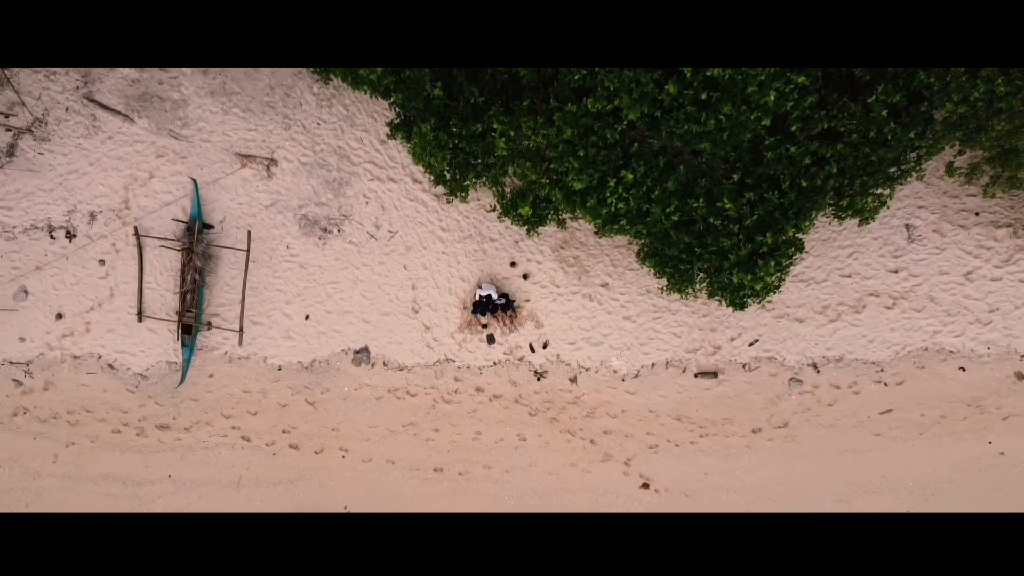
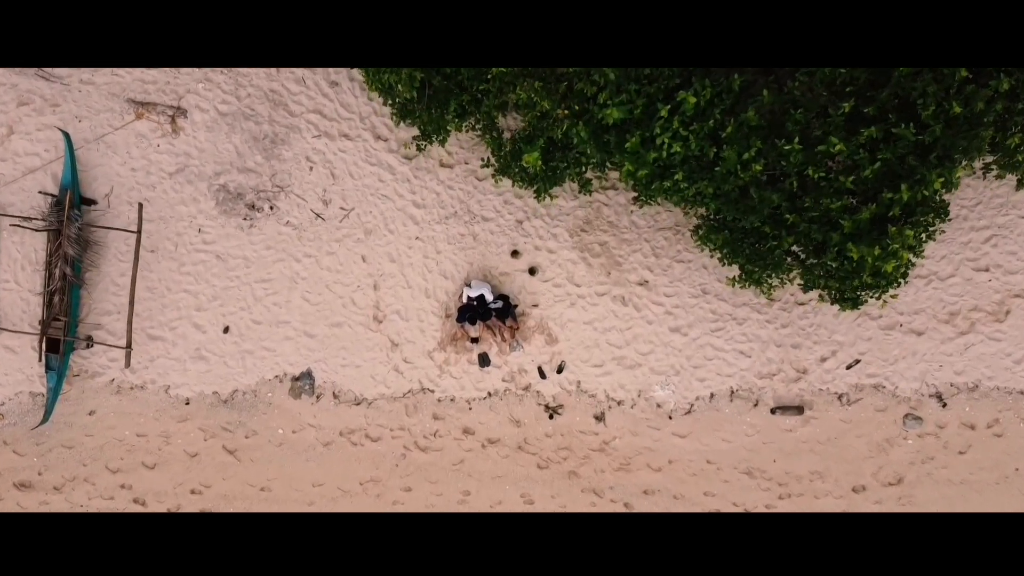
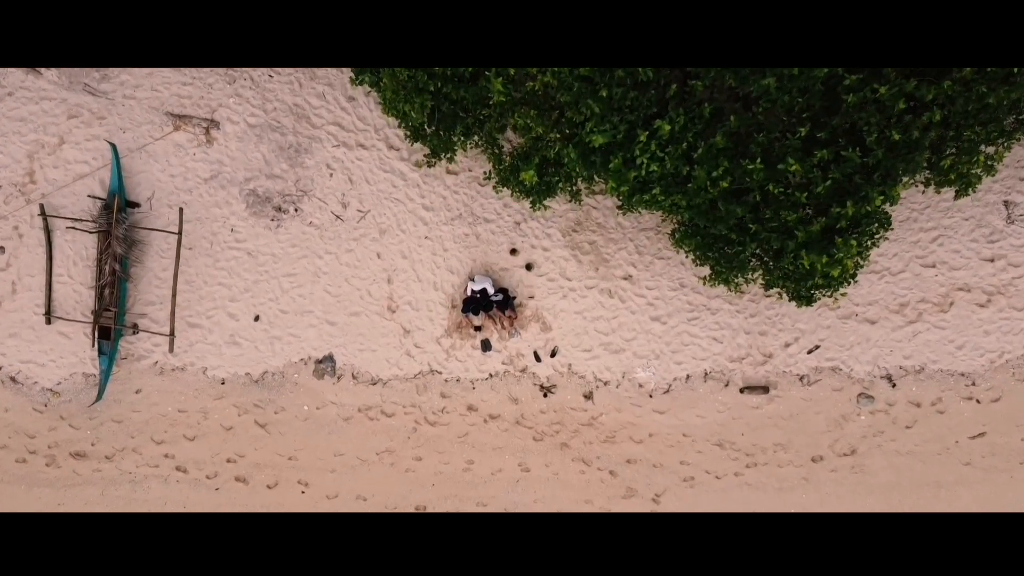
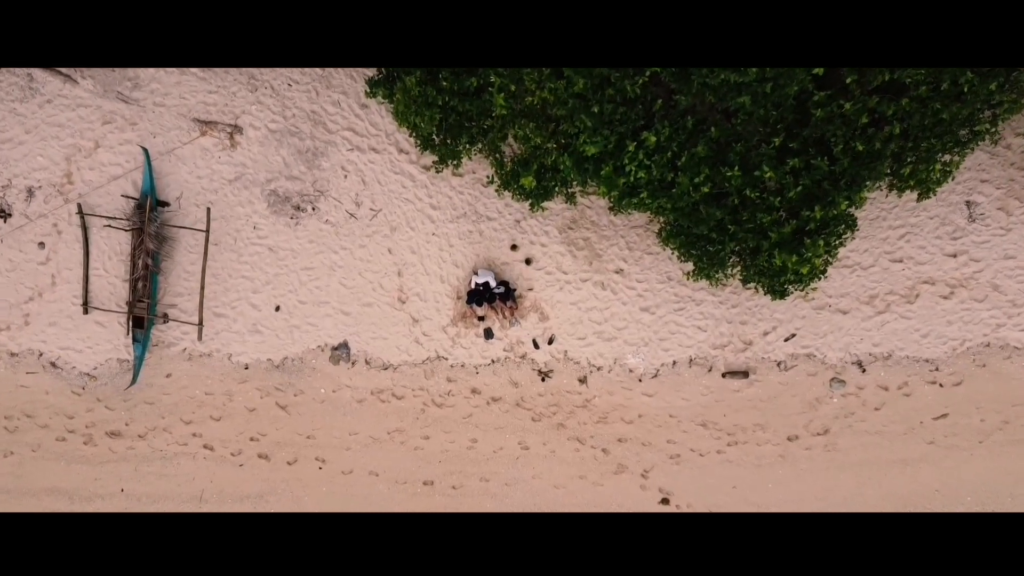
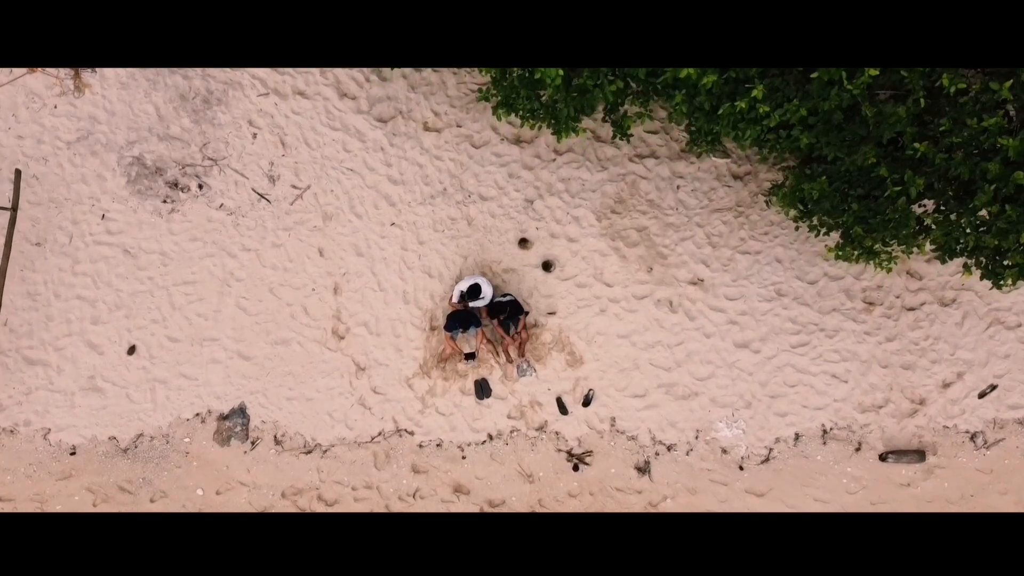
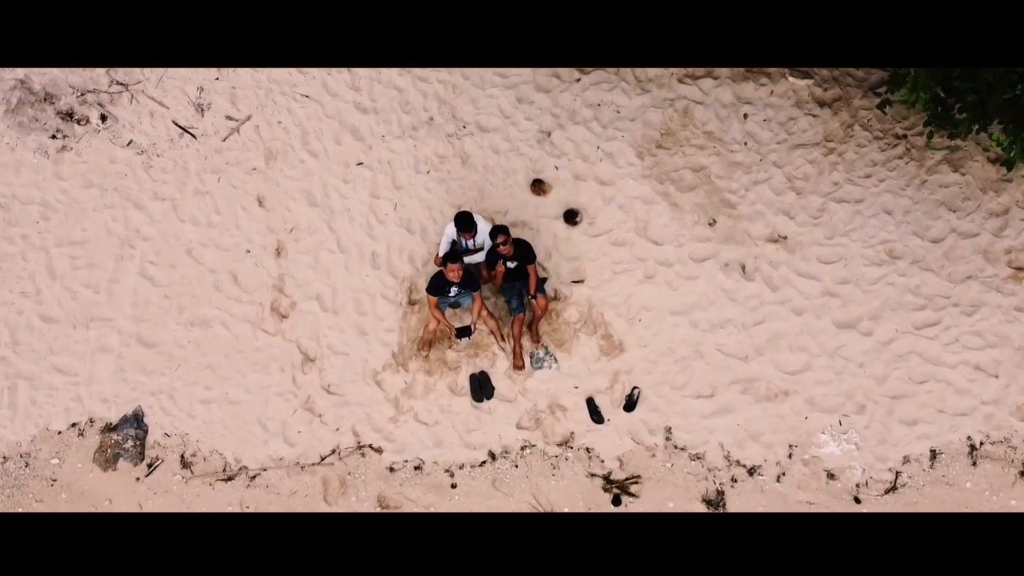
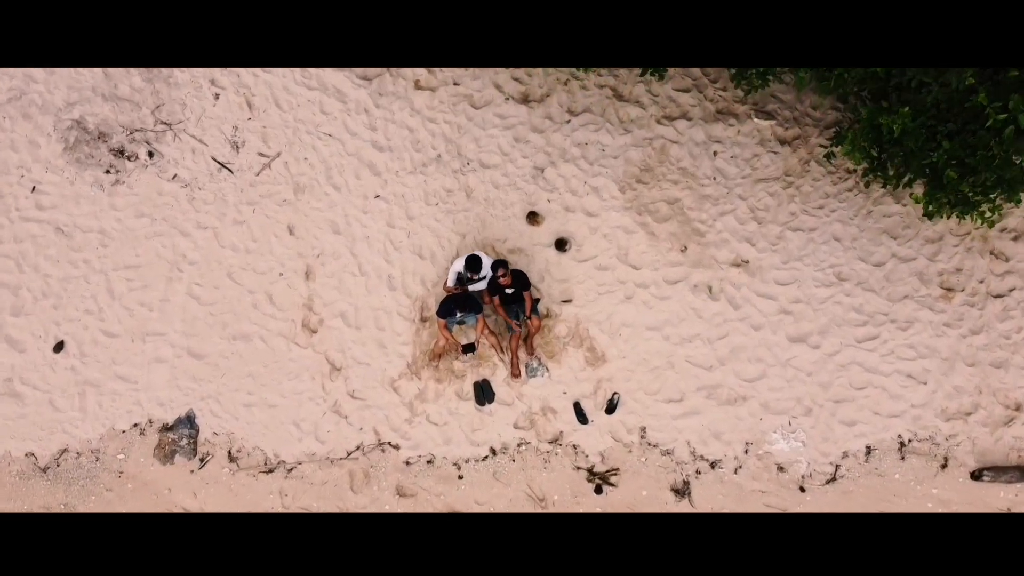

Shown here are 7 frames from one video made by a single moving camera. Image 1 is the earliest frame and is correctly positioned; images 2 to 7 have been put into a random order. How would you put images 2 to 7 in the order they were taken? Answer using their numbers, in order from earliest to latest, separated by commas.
4, 3, 2, 5, 7, 6
